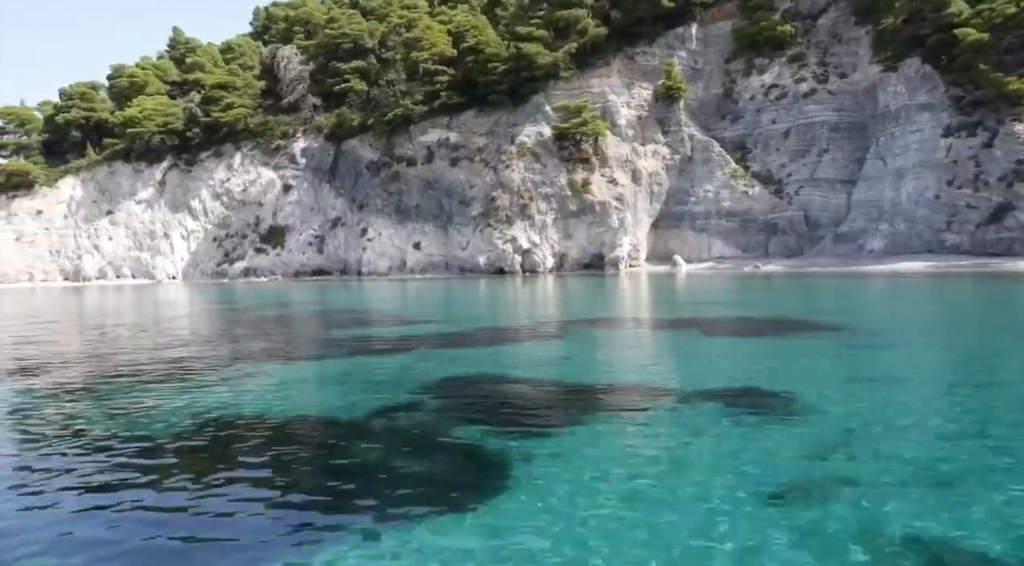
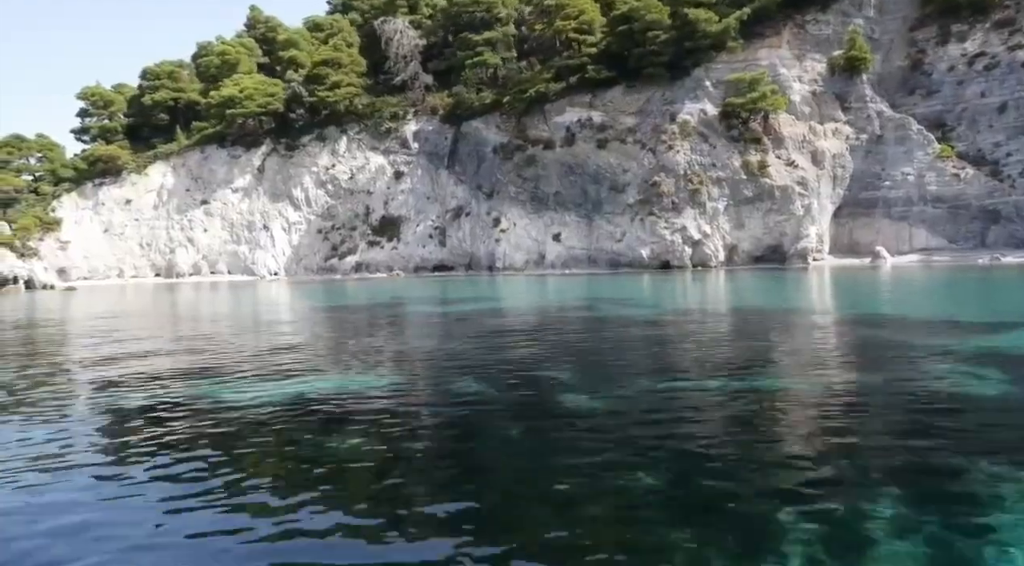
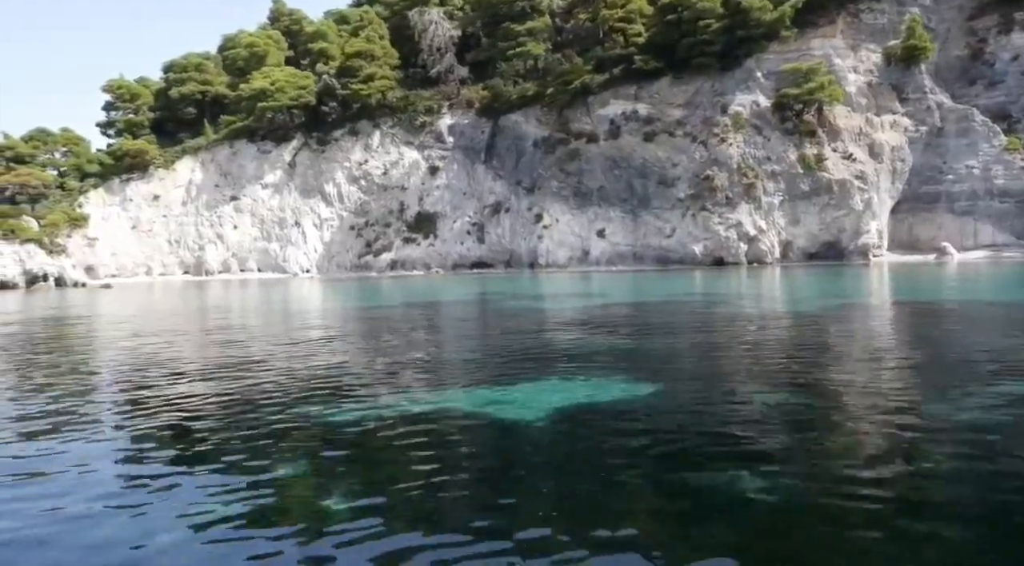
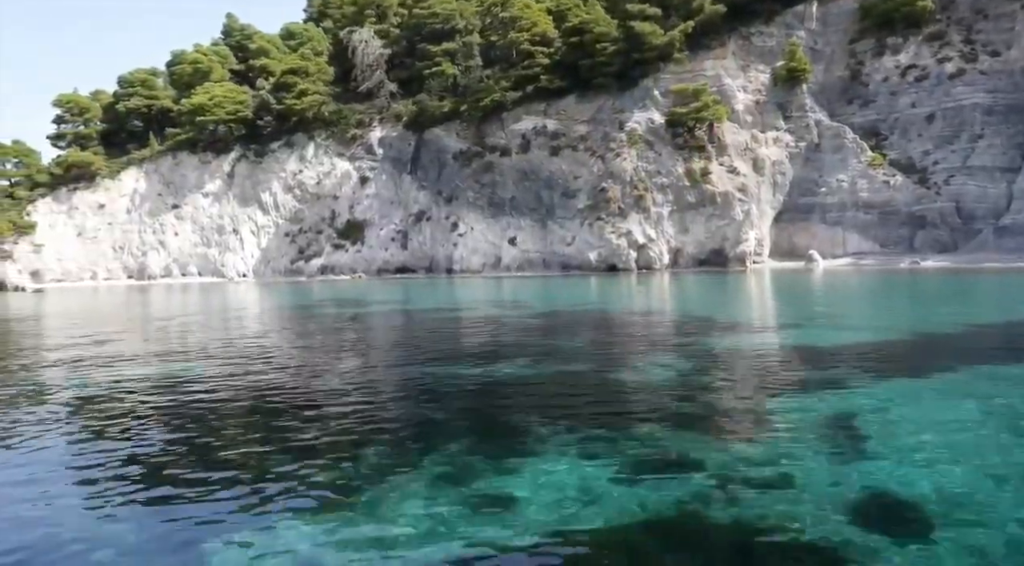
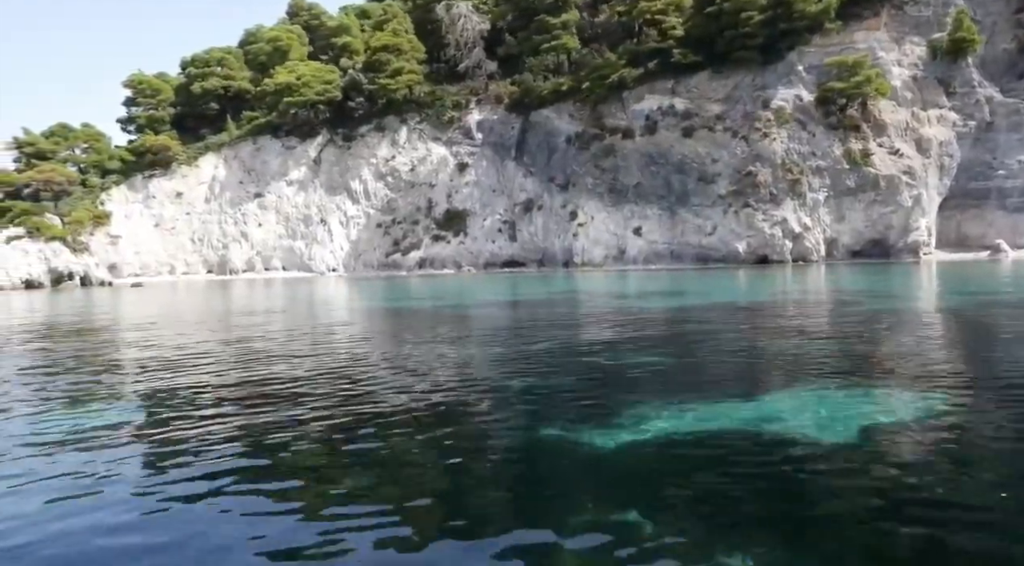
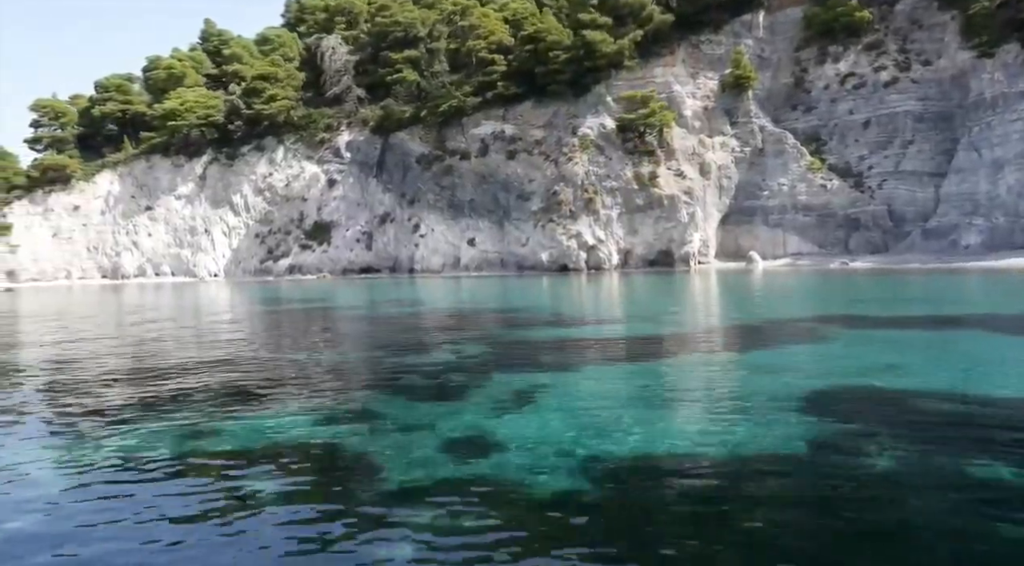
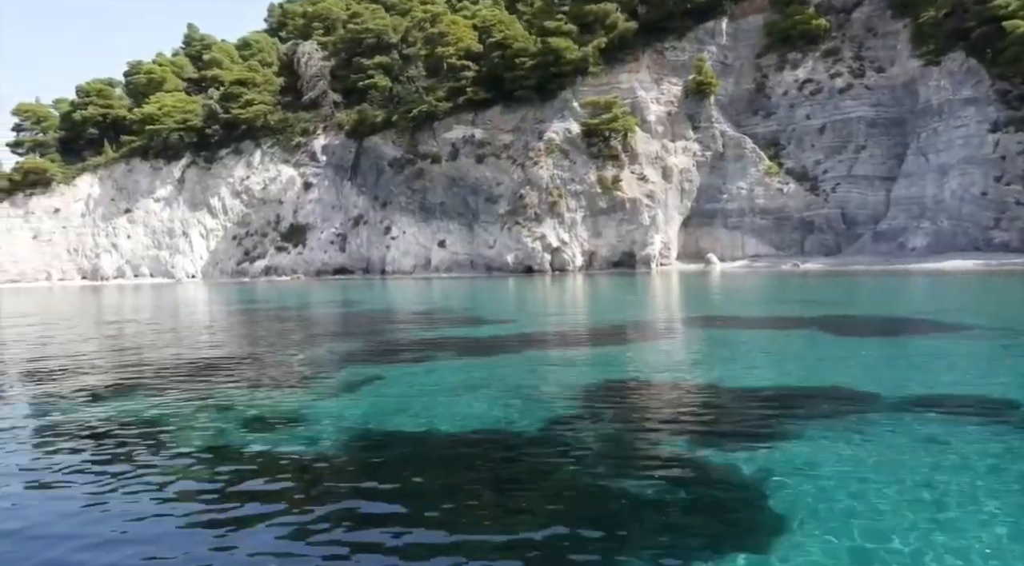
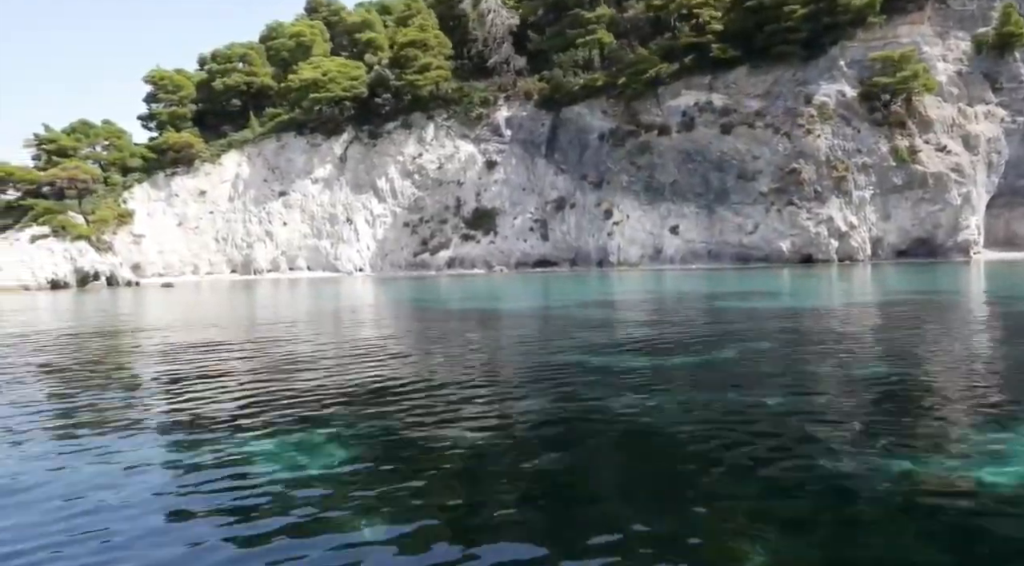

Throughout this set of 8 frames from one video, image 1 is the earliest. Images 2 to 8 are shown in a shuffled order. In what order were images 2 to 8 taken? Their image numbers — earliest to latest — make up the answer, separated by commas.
7, 6, 4, 2, 3, 5, 8
